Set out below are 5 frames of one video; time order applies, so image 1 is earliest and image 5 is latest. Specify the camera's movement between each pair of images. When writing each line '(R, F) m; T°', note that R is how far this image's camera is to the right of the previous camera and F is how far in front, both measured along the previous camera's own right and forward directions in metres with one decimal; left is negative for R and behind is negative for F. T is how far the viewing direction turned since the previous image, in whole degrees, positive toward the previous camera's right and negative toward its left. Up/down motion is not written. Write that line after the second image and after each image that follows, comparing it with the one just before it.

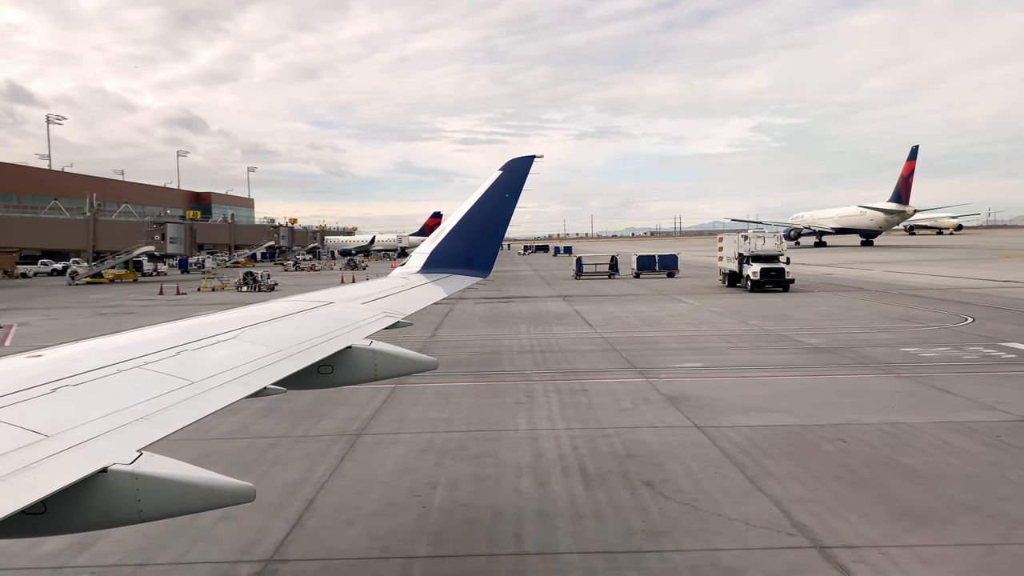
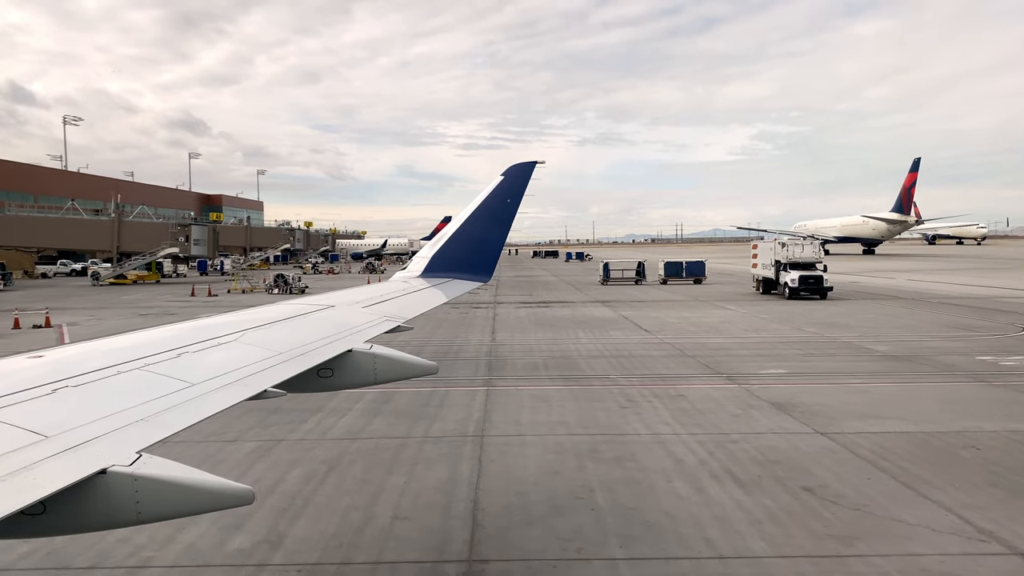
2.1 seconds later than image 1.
(-1.9, 0.0) m; -1°
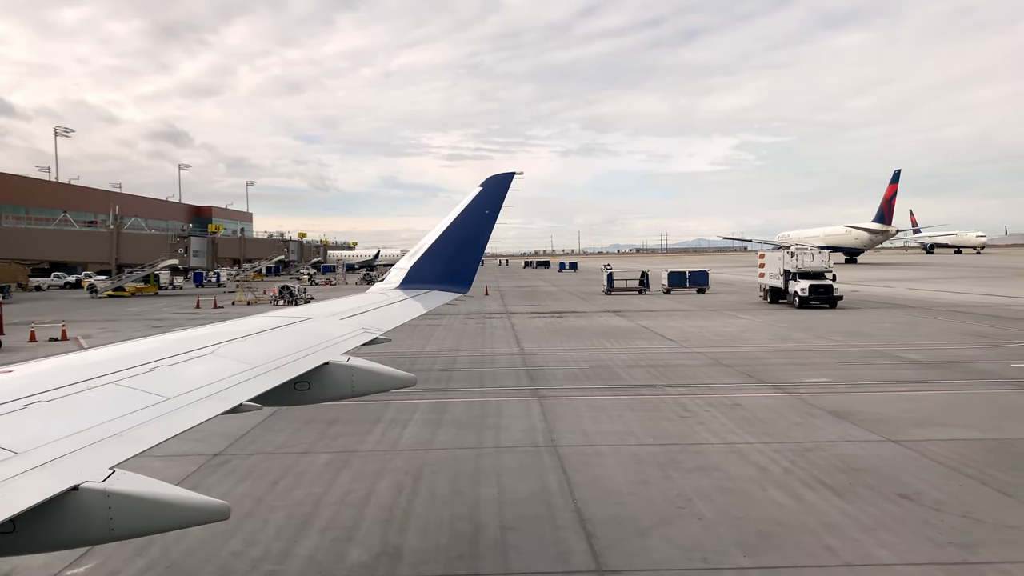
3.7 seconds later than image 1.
(-1.3, 0.0) m; +1°
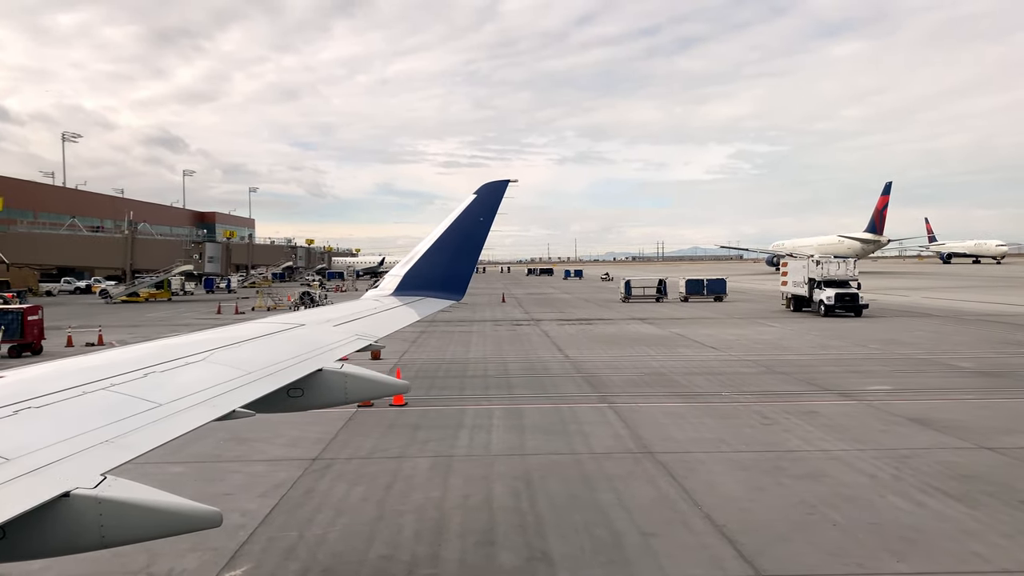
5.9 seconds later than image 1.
(-1.6, -0.1) m; 0°
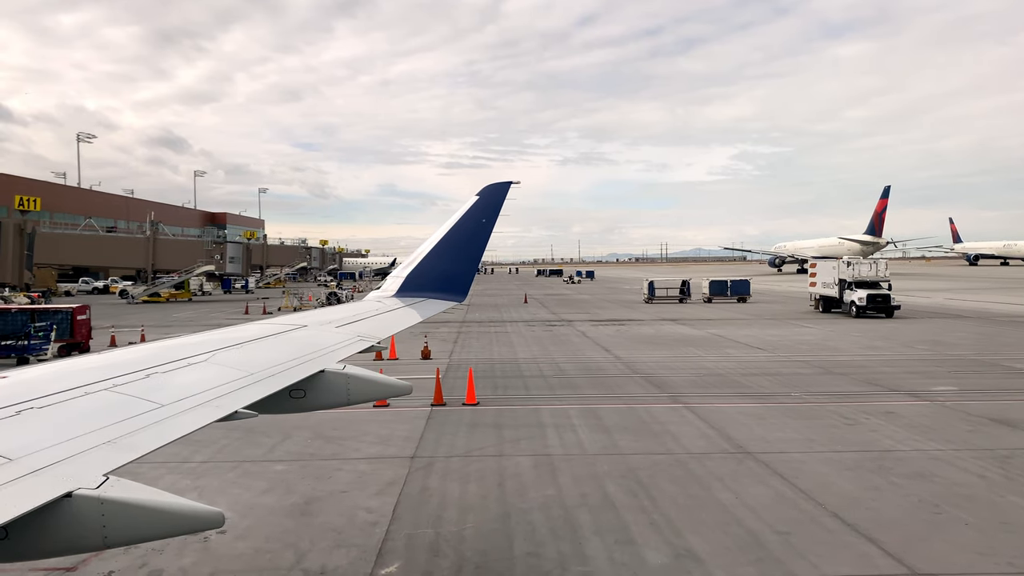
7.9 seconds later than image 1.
(-1.5, -0.1) m; -1°
